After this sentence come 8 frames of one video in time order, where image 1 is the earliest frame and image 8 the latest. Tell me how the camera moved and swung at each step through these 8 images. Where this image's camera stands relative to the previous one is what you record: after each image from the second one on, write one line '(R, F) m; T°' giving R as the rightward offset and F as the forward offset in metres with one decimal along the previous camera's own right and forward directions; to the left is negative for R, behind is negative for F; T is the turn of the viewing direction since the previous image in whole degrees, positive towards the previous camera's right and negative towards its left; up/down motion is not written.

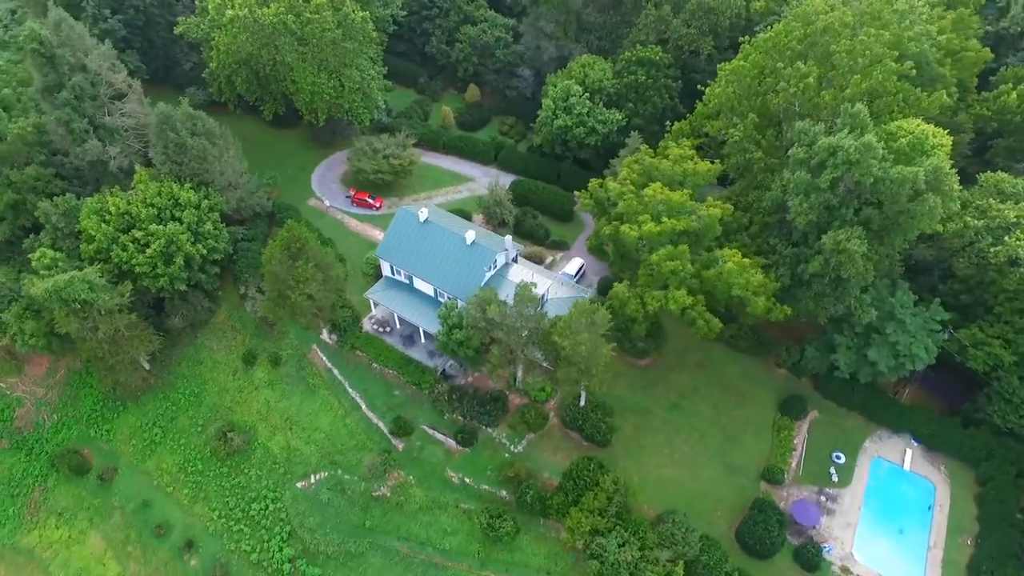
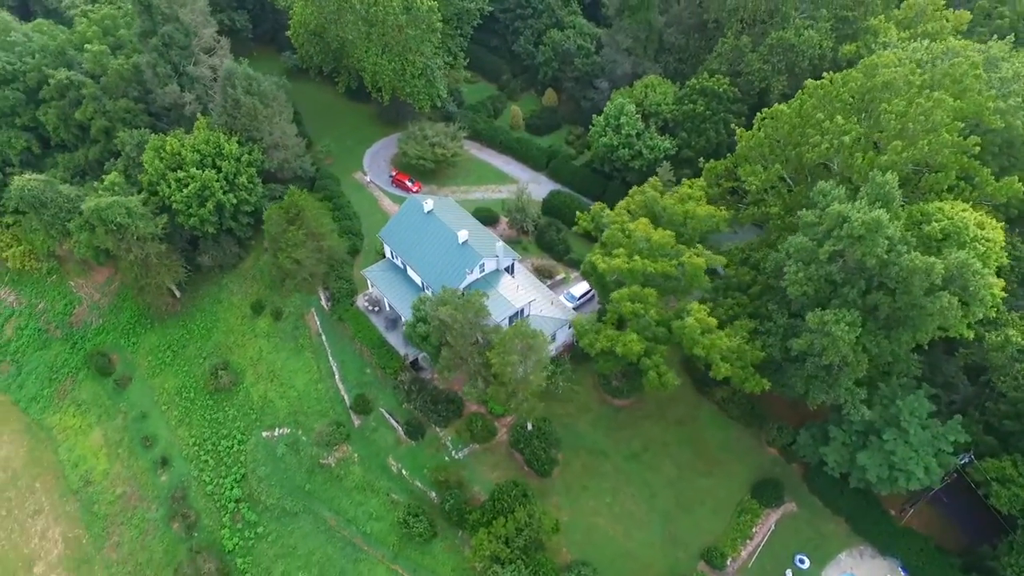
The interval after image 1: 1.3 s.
(+9.8, +1.8) m; -11°
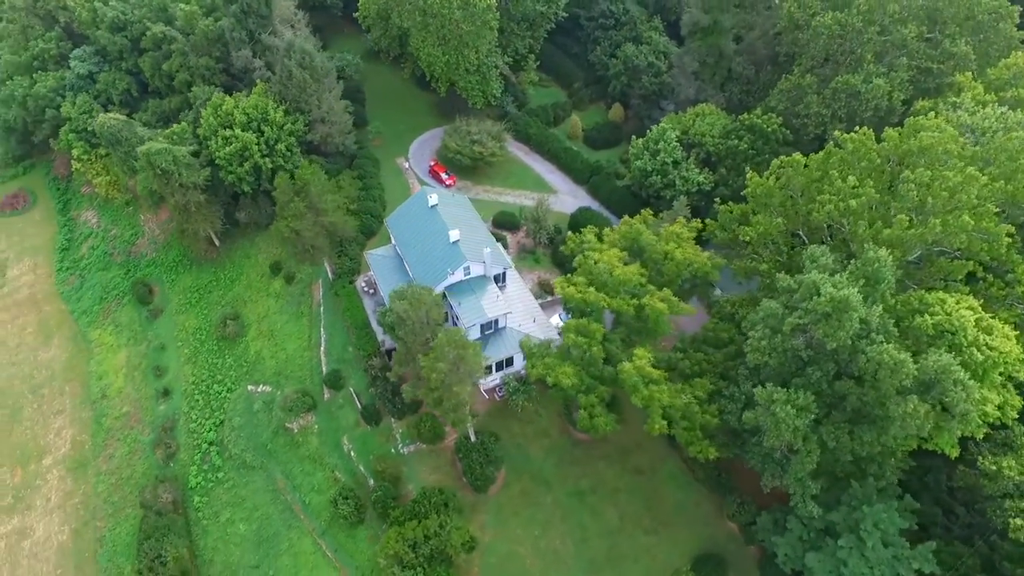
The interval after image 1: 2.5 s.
(+8.8, +1.7) m; -10°
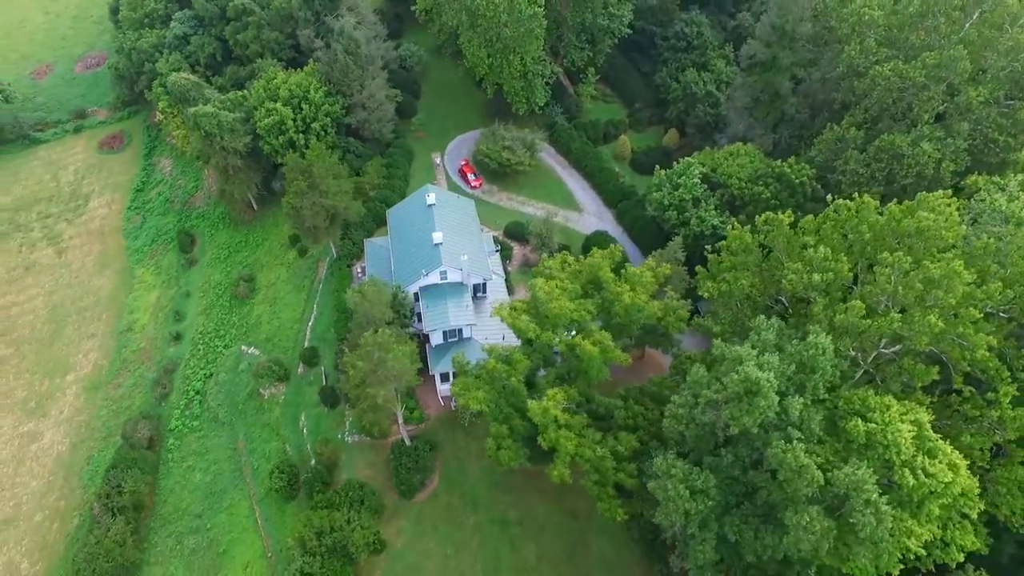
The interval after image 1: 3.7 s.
(+8.8, +1.7) m; -9°
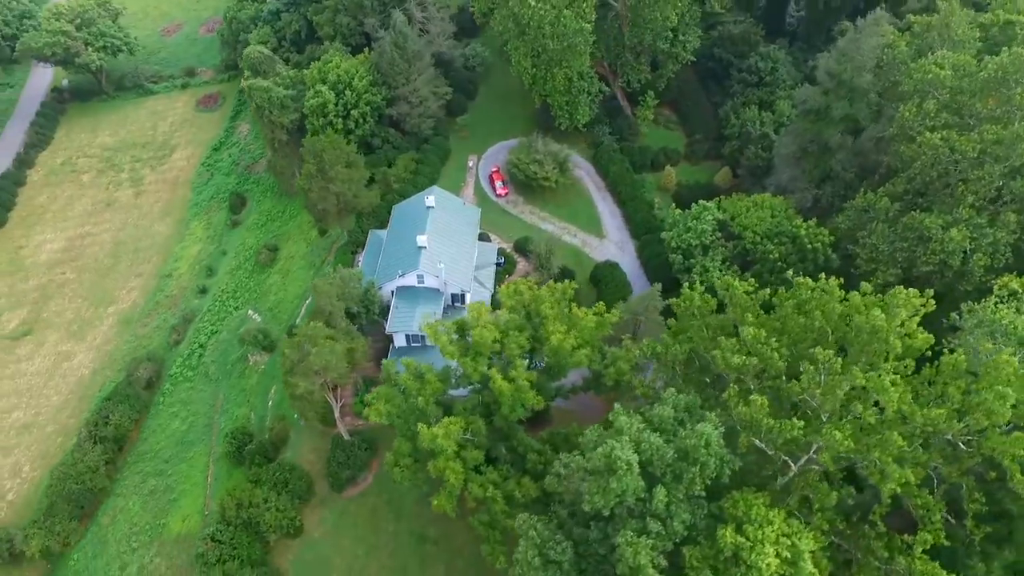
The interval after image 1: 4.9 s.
(+8.7, +1.9) m; -9°
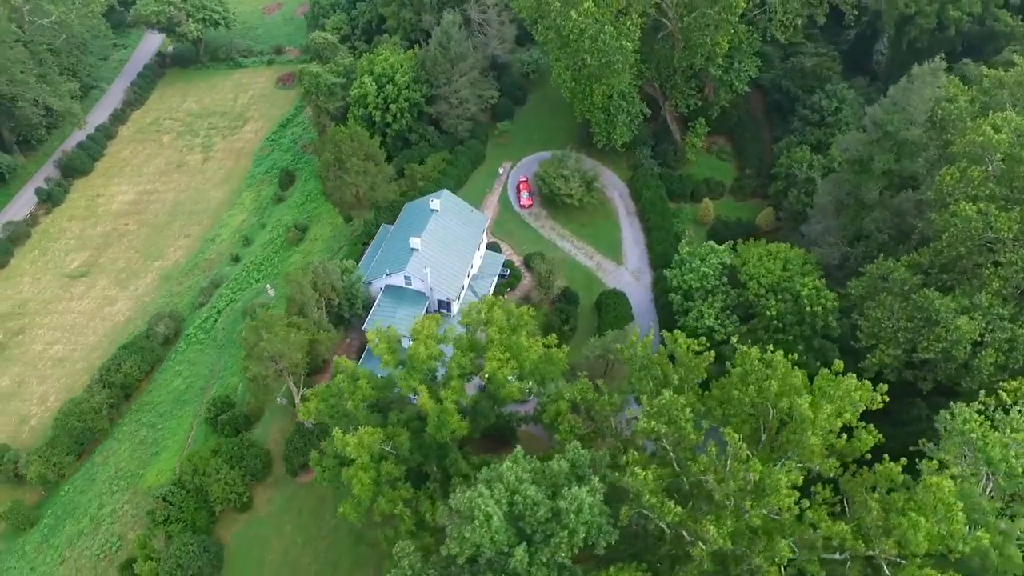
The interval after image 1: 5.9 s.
(+6.8, +1.5) m; -8°
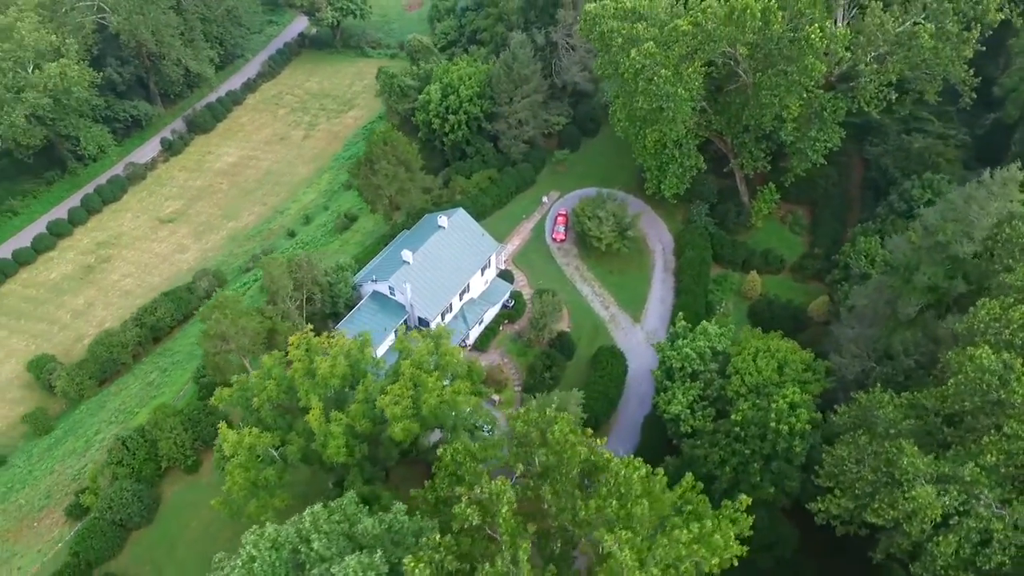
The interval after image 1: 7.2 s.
(+9.4, +2.7) m; -11°
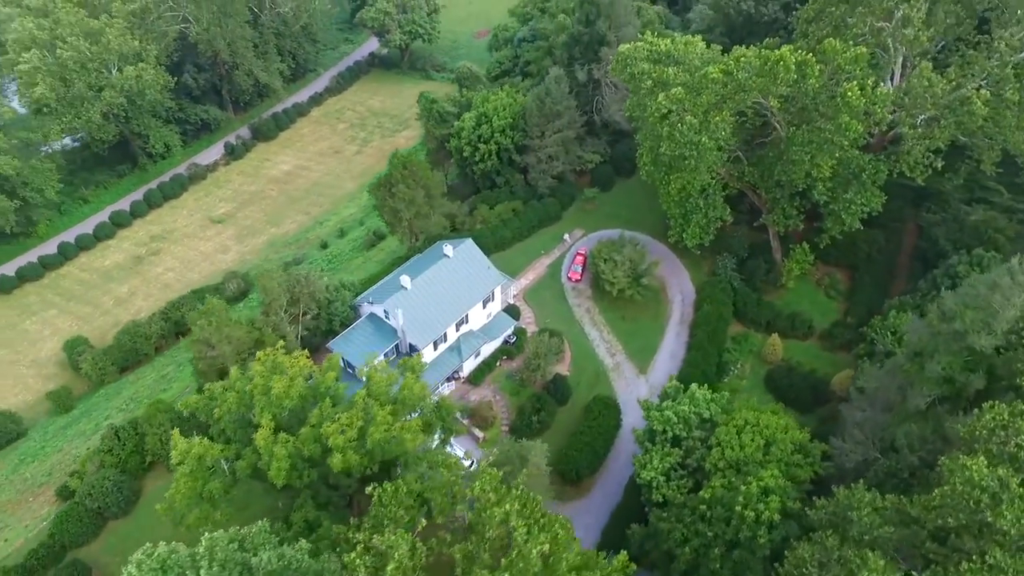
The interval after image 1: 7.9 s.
(+4.8, +1.2) m; -6°
